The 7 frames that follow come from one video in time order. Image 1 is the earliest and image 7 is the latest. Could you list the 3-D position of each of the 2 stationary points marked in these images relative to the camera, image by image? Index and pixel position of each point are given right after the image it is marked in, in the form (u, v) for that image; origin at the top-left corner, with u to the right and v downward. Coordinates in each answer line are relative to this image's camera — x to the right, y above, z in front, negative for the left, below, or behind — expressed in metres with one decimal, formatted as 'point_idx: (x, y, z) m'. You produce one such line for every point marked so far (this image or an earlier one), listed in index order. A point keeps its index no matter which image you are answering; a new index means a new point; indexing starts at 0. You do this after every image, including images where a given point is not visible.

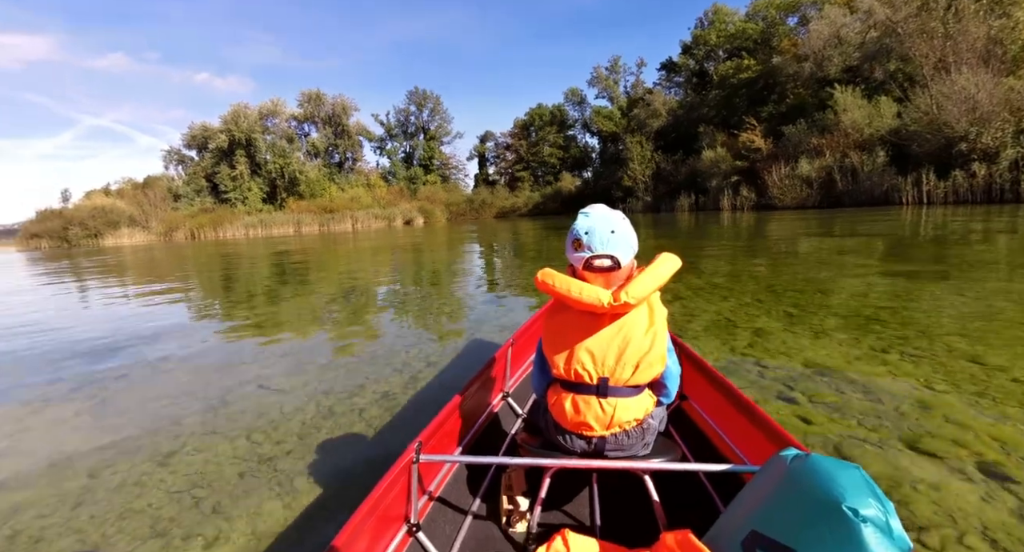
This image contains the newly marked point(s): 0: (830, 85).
0: (+13.2, +7.9, +19.1) m
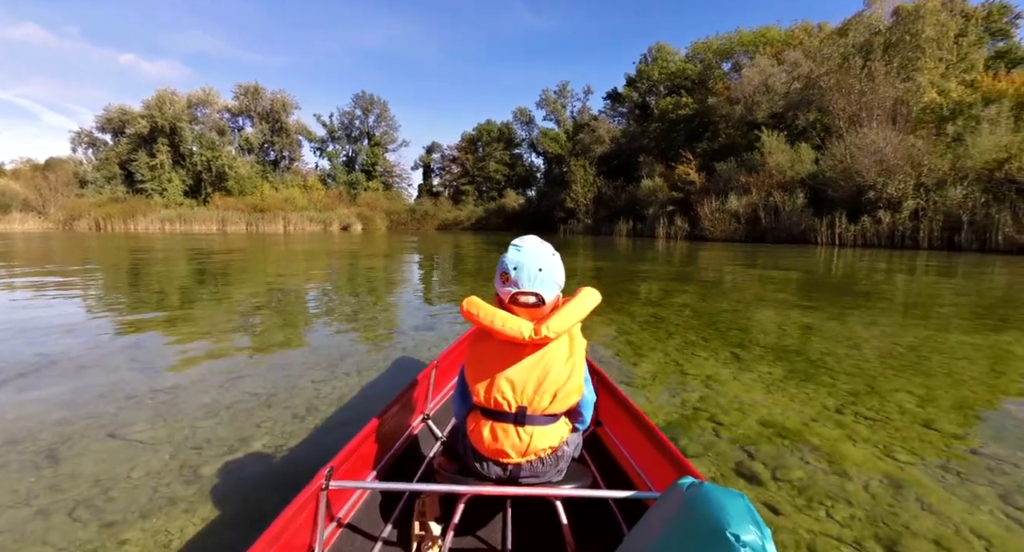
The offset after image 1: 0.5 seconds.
0: (+11.1, +6.6, +20.7) m
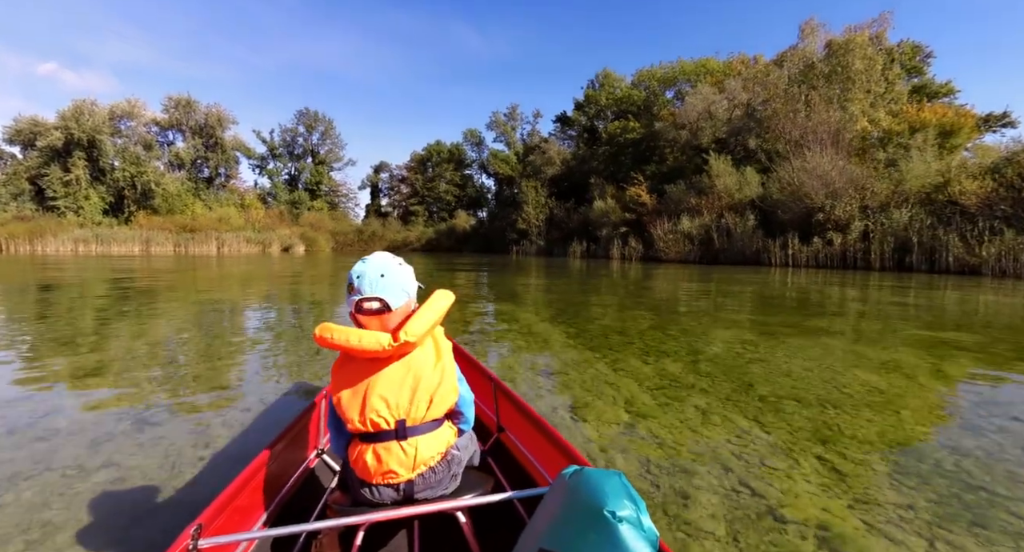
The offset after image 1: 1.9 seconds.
0: (+8.9, +5.7, +21.5) m
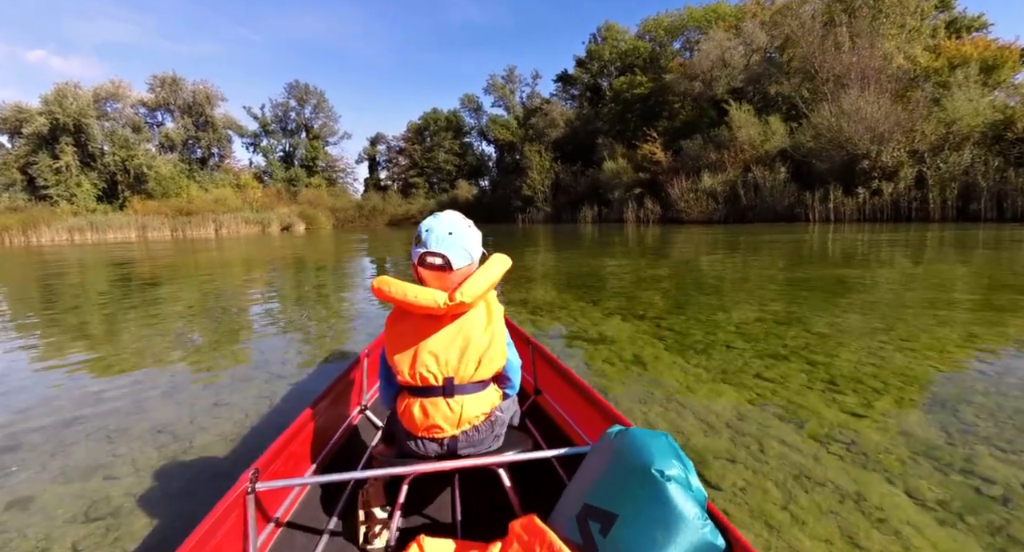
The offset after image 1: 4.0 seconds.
0: (+8.9, +7.4, +20.4) m
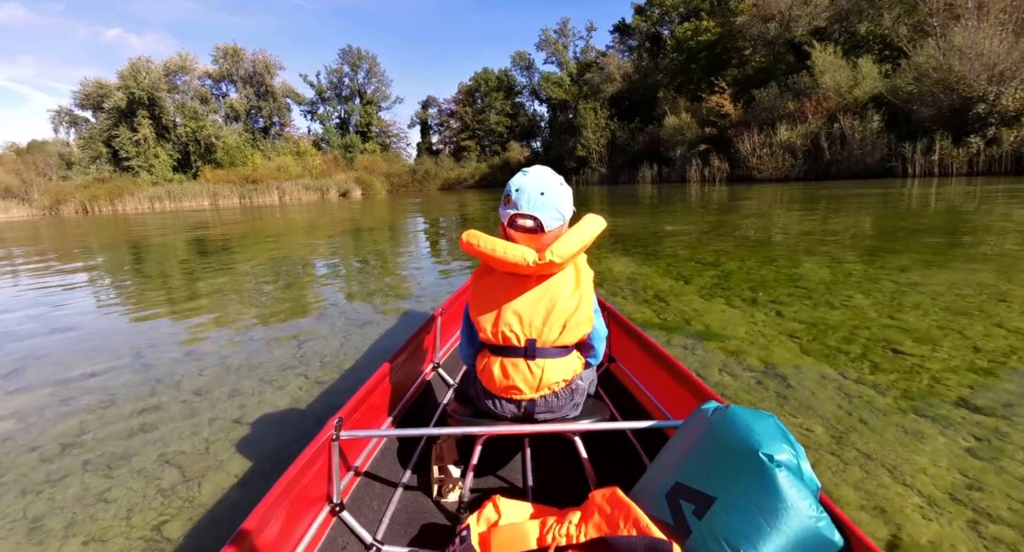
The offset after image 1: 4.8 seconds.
0: (+11.1, +8.9, +18.5) m
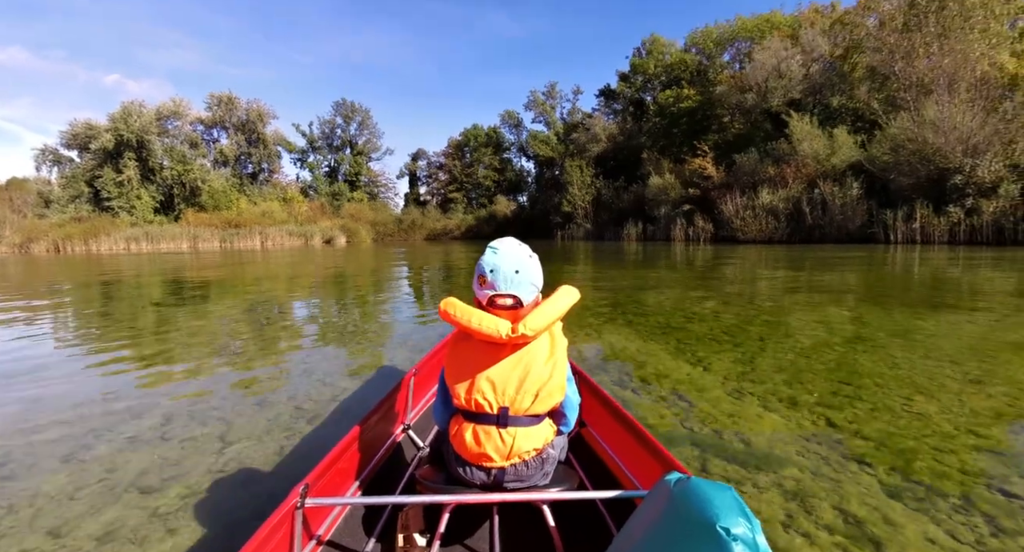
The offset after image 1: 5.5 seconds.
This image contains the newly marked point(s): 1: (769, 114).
0: (+10.6, +6.5, +19.5) m
1: (+10.7, +6.8, +19.8) m
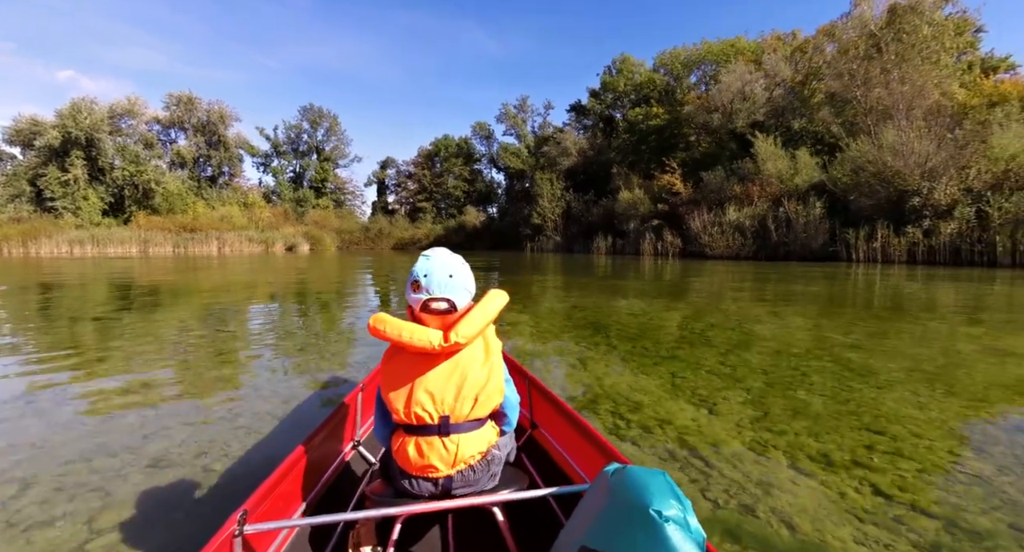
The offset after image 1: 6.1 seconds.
0: (+9.4, +5.8, +20.1) m
1: (+9.5, +6.1, +20.5) m
